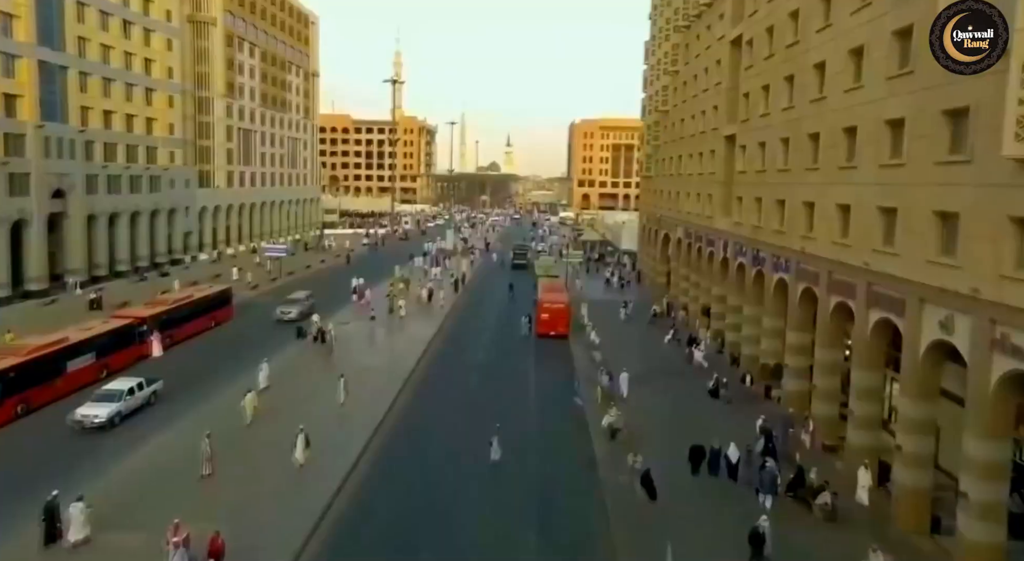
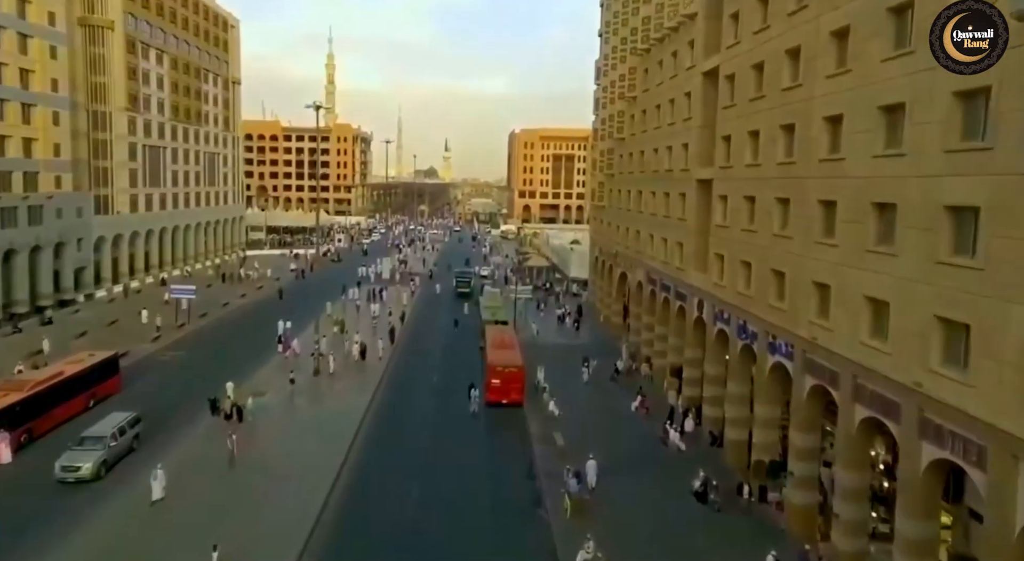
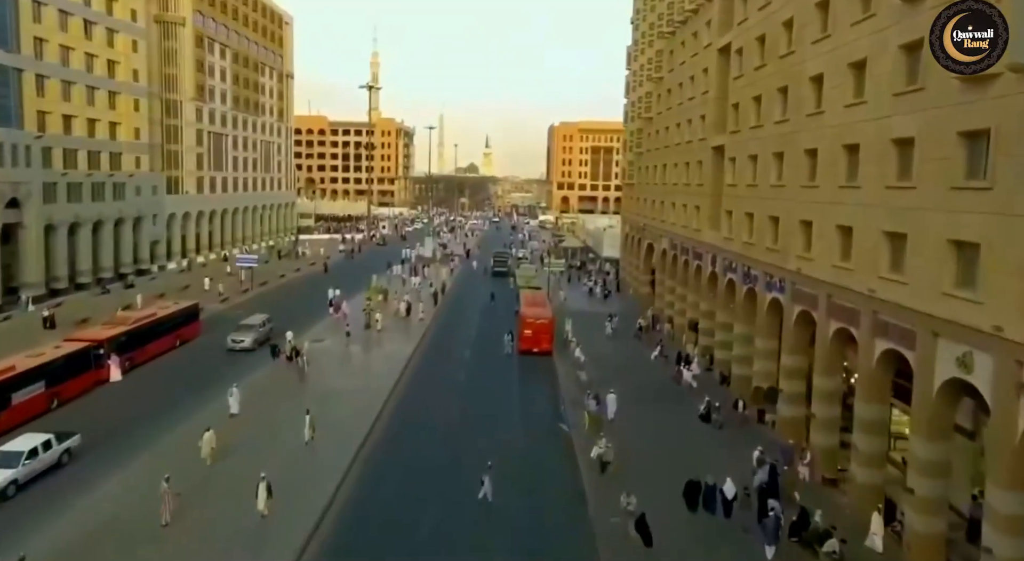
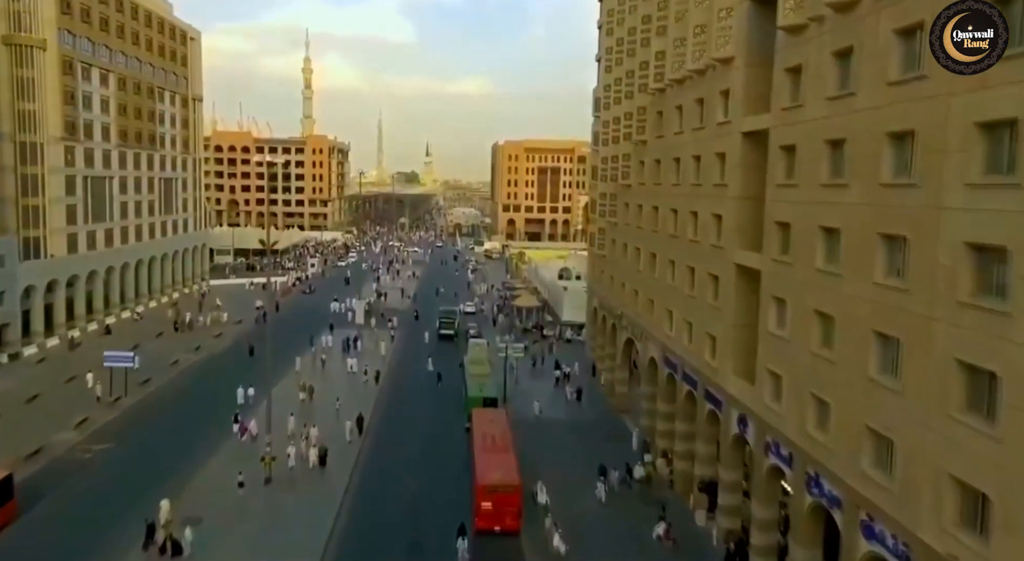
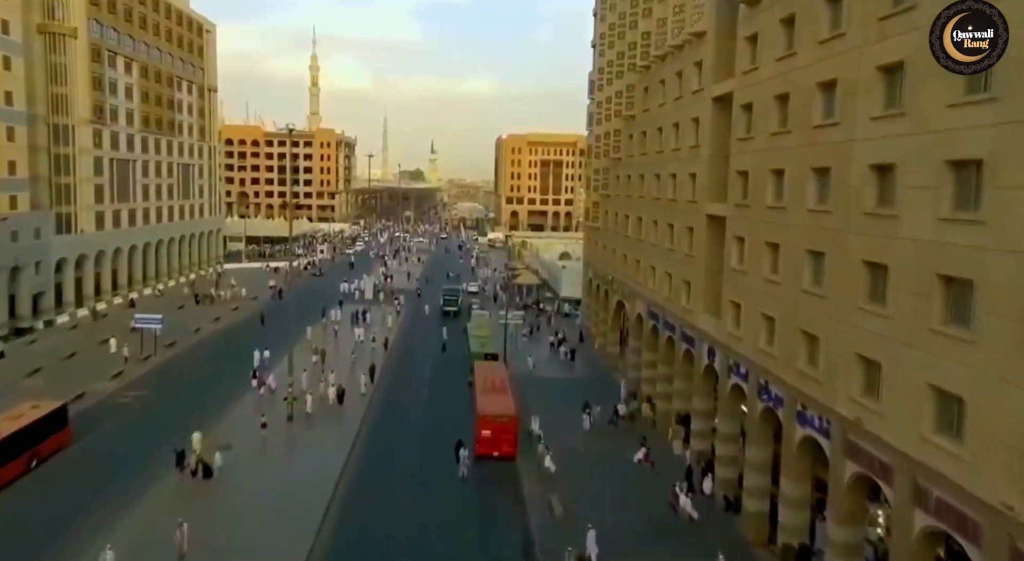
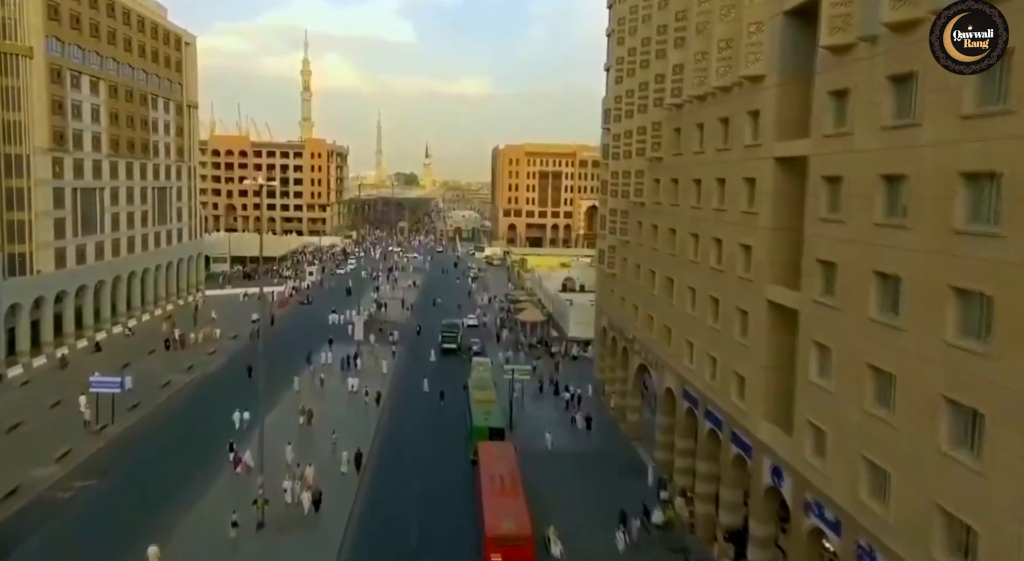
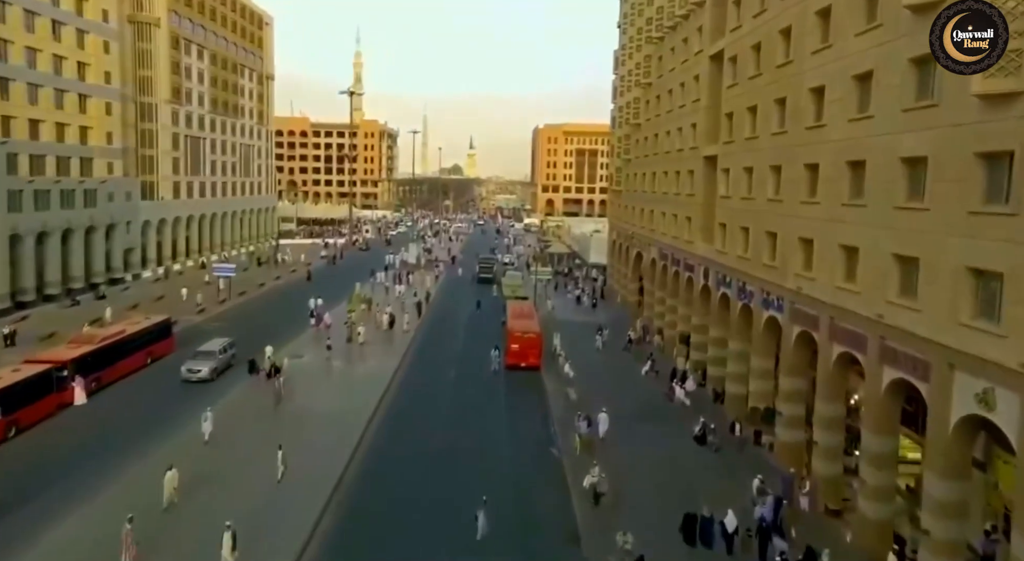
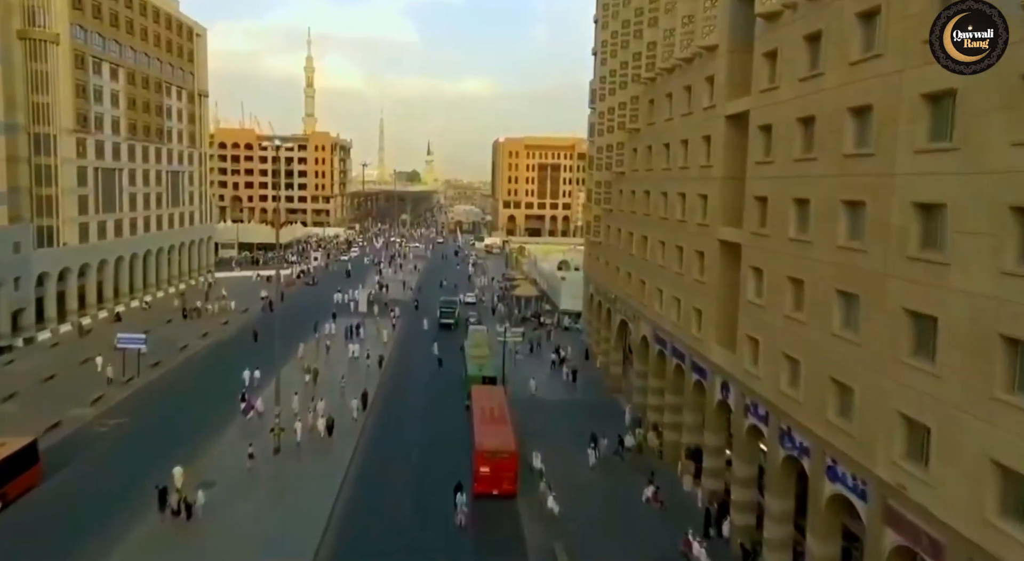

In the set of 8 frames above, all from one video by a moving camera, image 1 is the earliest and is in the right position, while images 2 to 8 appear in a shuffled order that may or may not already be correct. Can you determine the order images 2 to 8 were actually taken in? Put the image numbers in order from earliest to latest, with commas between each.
3, 7, 2, 5, 8, 4, 6
